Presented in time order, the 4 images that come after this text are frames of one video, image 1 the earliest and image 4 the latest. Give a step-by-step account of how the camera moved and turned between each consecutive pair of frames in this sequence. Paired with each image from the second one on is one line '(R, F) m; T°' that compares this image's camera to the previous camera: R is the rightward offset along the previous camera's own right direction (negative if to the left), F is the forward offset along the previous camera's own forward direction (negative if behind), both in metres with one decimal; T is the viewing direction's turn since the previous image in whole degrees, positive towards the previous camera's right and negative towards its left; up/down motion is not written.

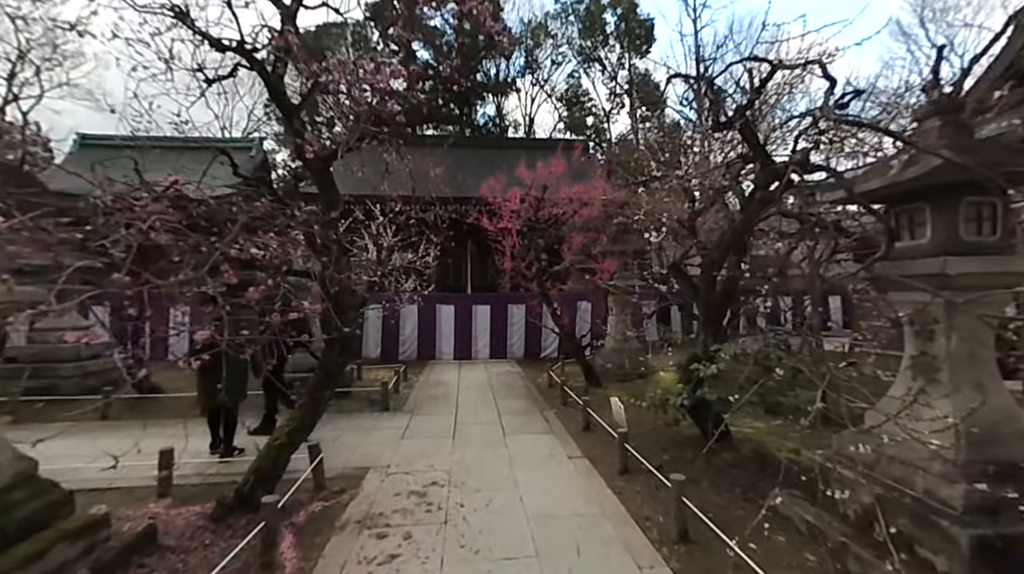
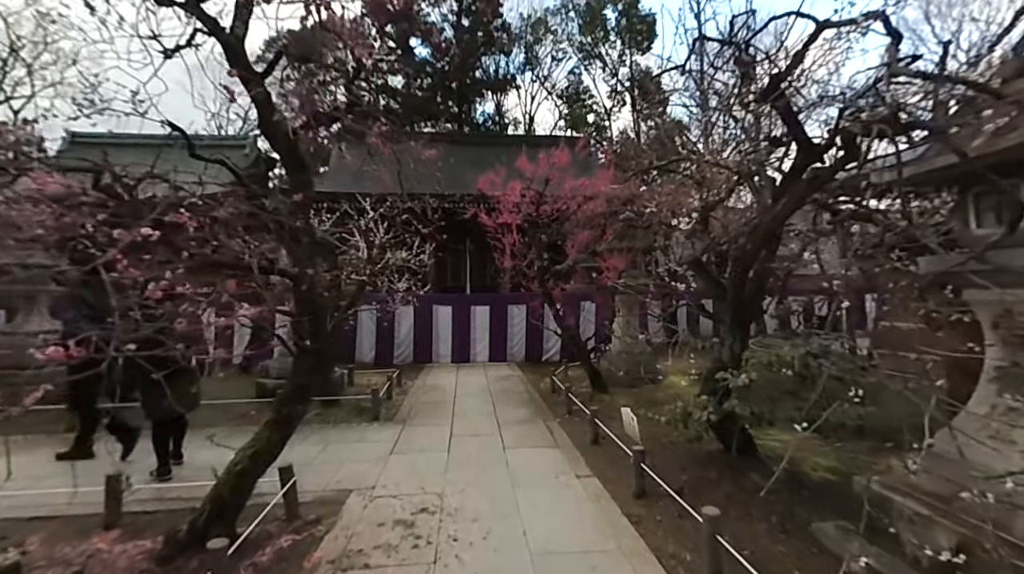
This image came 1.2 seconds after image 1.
(0.0, +0.6) m; 0°
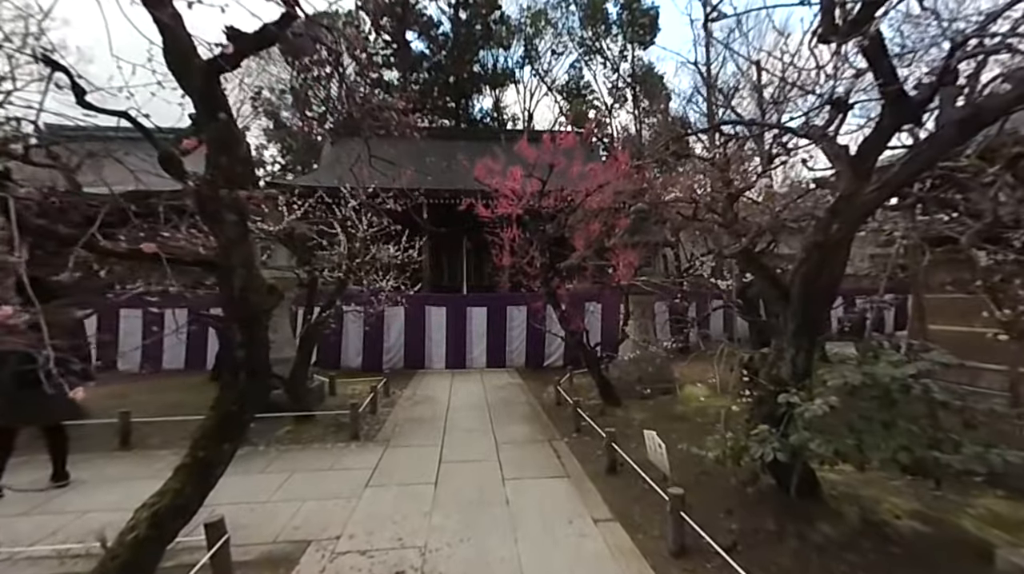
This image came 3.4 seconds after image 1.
(0.0, +1.1) m; 0°
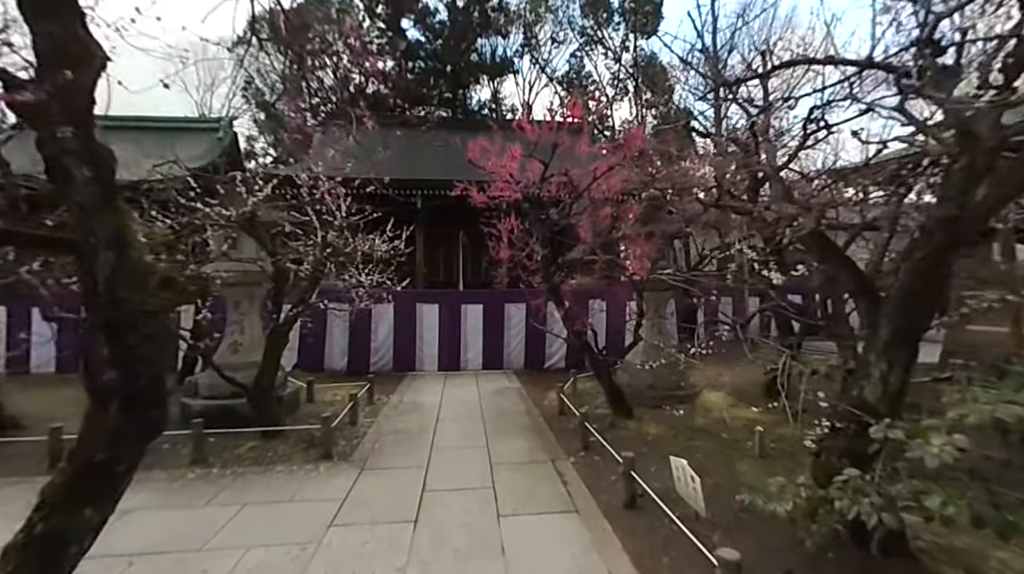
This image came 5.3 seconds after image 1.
(0.0, +1.0) m; 0°
